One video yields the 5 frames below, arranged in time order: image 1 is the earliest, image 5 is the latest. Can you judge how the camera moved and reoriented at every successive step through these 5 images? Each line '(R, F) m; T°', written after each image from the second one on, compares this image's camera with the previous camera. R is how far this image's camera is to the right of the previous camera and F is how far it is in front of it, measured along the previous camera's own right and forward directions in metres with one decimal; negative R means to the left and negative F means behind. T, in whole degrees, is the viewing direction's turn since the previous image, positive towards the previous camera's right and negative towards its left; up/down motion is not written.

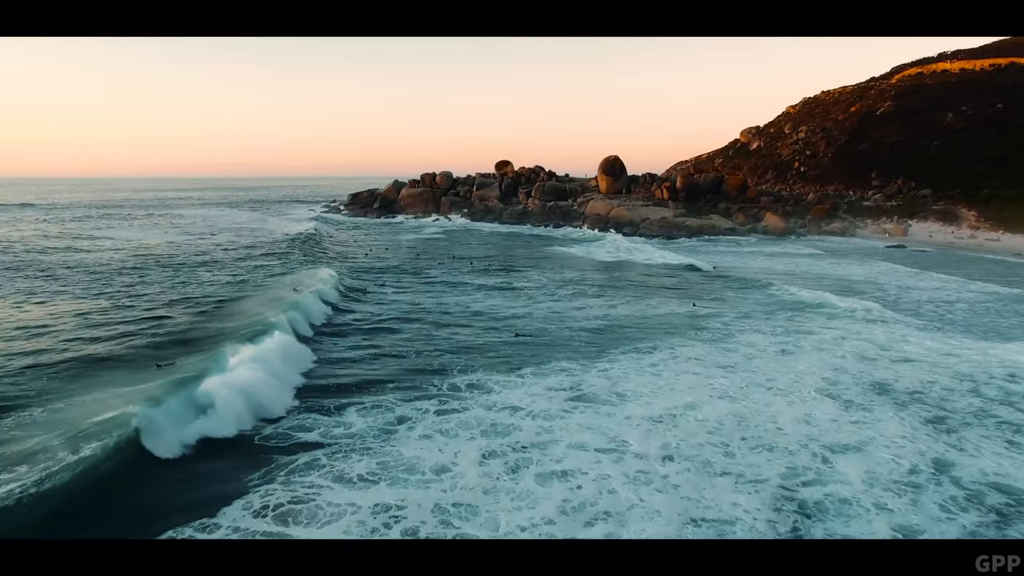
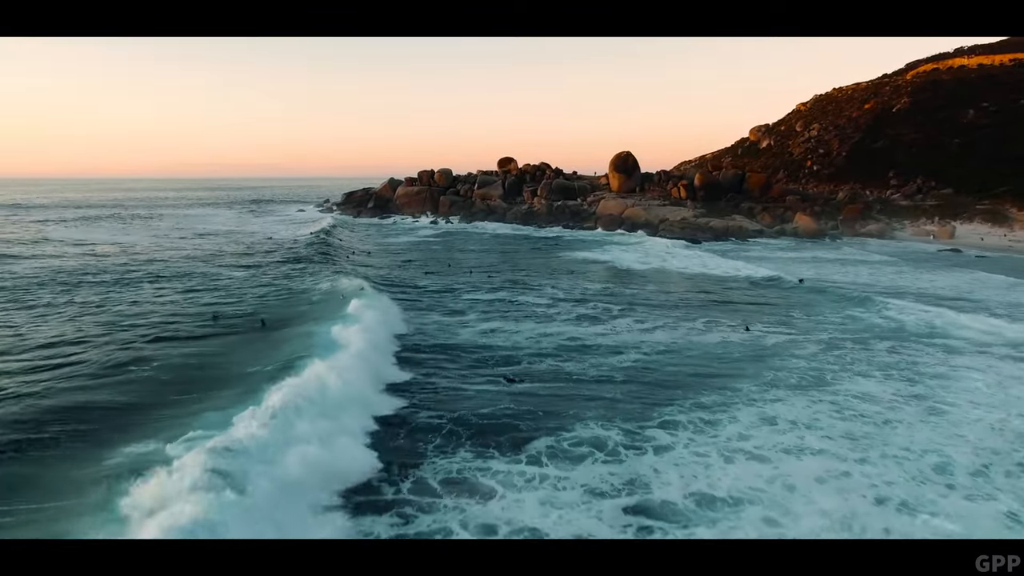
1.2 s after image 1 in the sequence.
(-0.1, +3.6) m; 0°
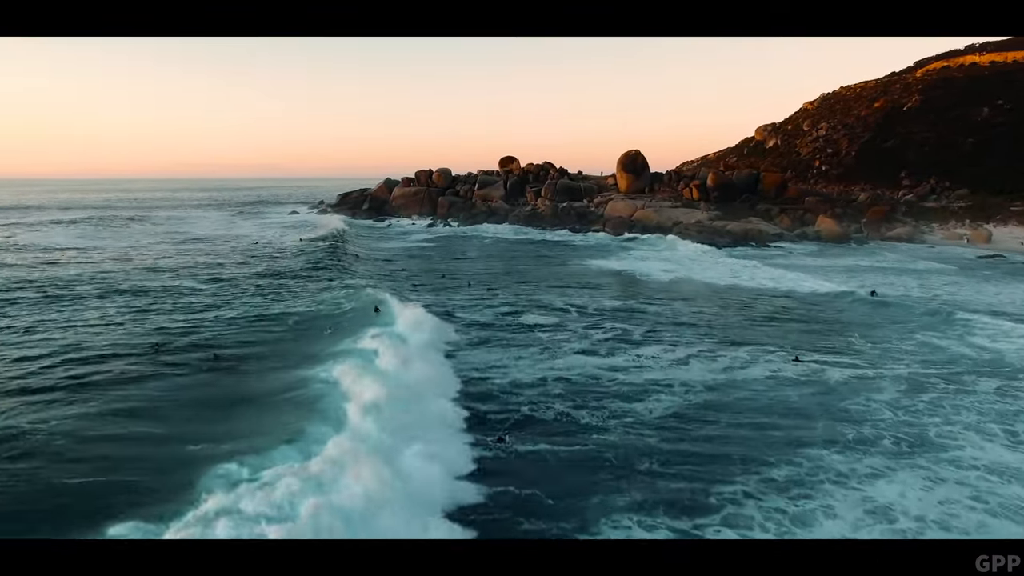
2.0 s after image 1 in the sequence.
(-0.1, +2.3) m; 0°
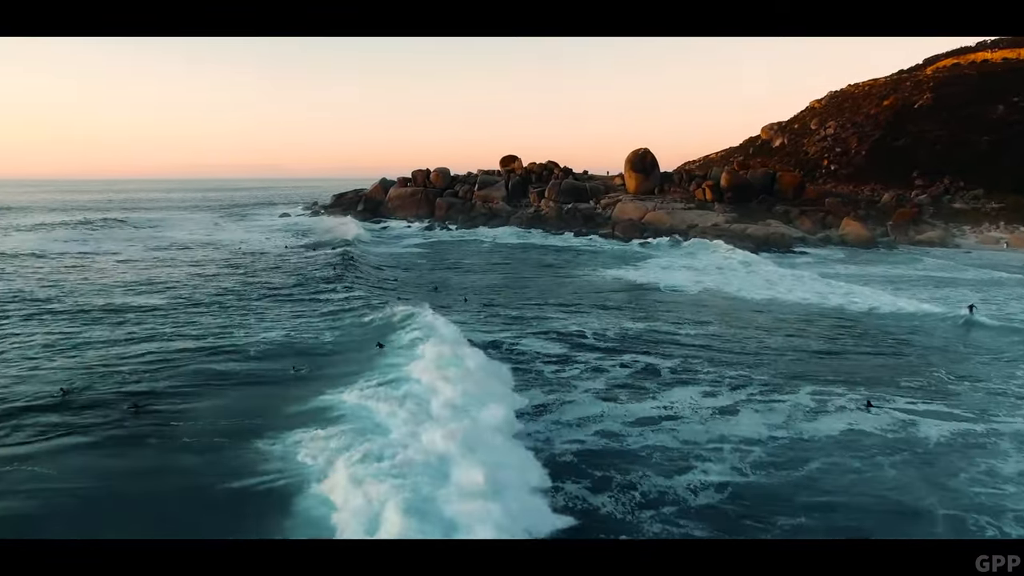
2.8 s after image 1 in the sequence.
(0.0, +2.3) m; 0°
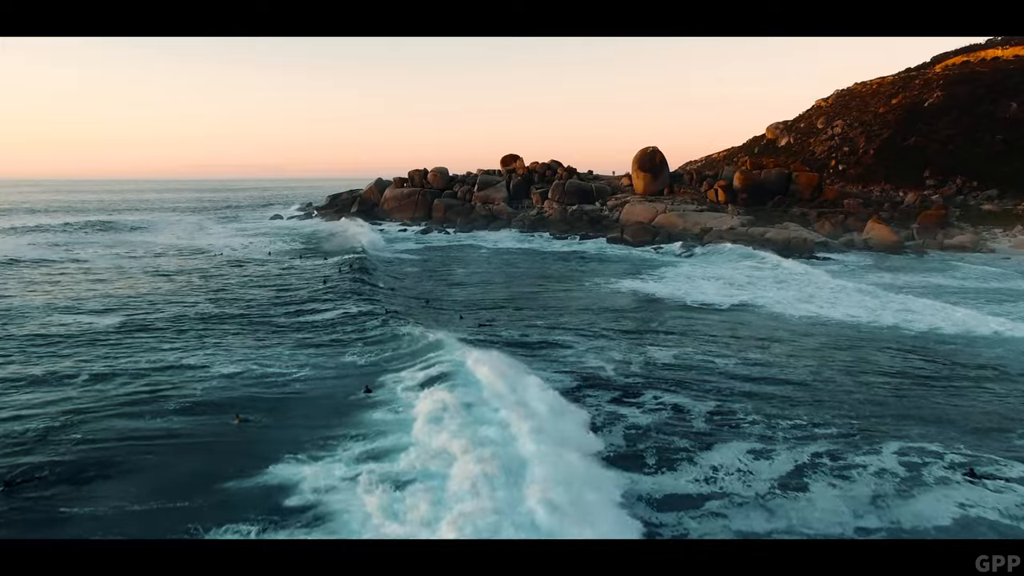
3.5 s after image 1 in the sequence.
(0.0, +2.0) m; 0°
